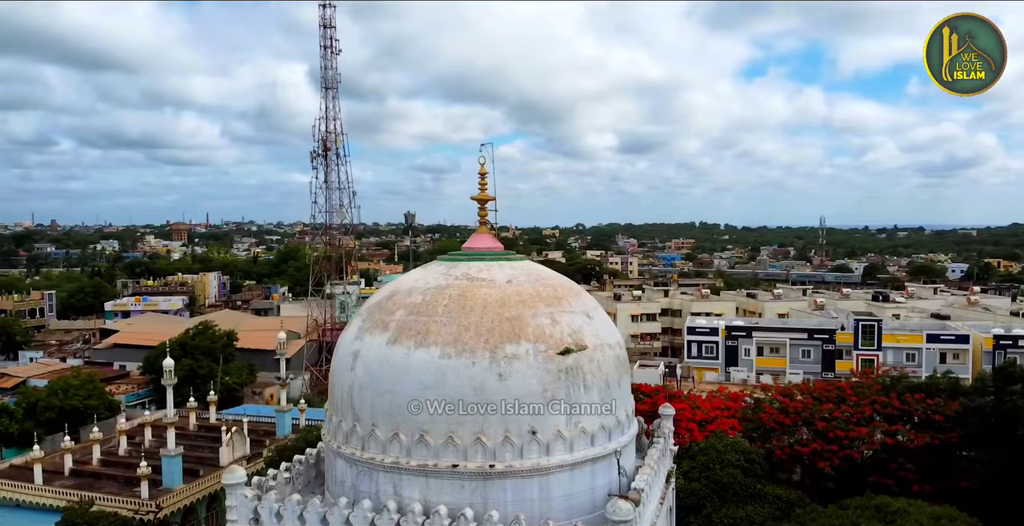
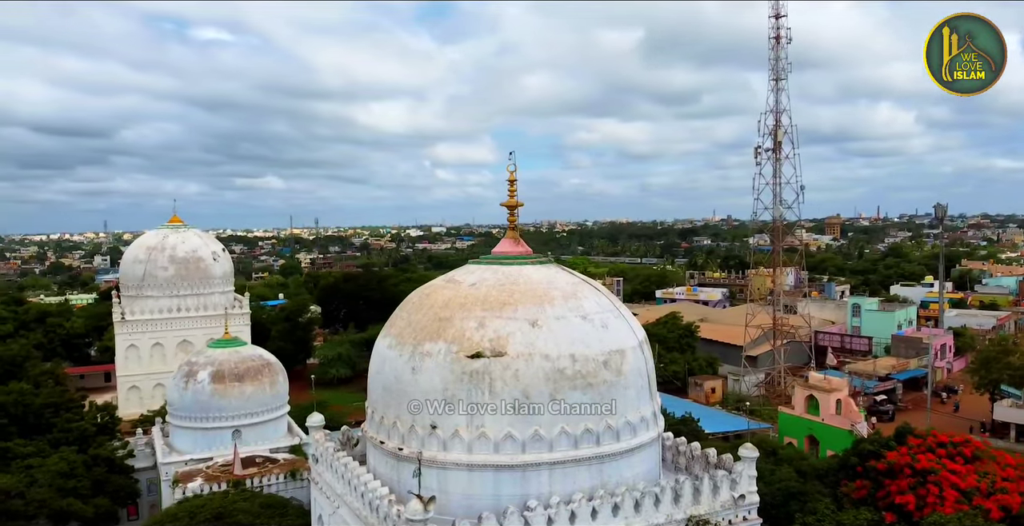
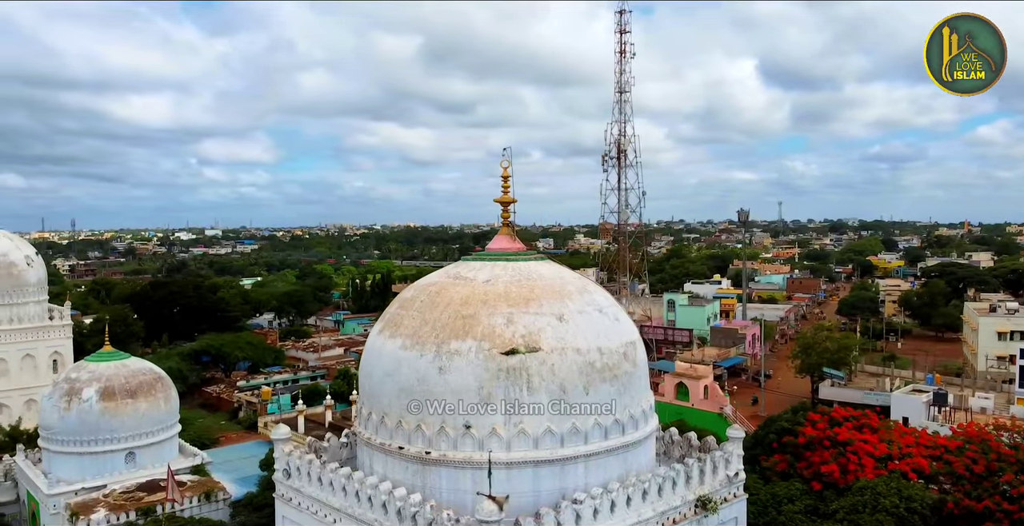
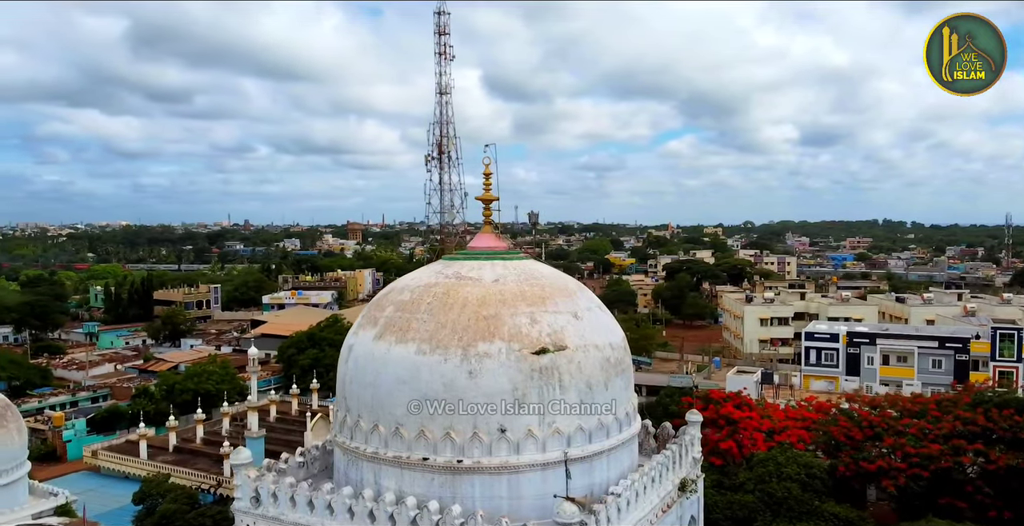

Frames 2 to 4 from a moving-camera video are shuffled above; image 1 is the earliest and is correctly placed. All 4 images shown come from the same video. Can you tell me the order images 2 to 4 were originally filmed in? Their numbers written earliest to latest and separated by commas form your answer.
4, 3, 2
